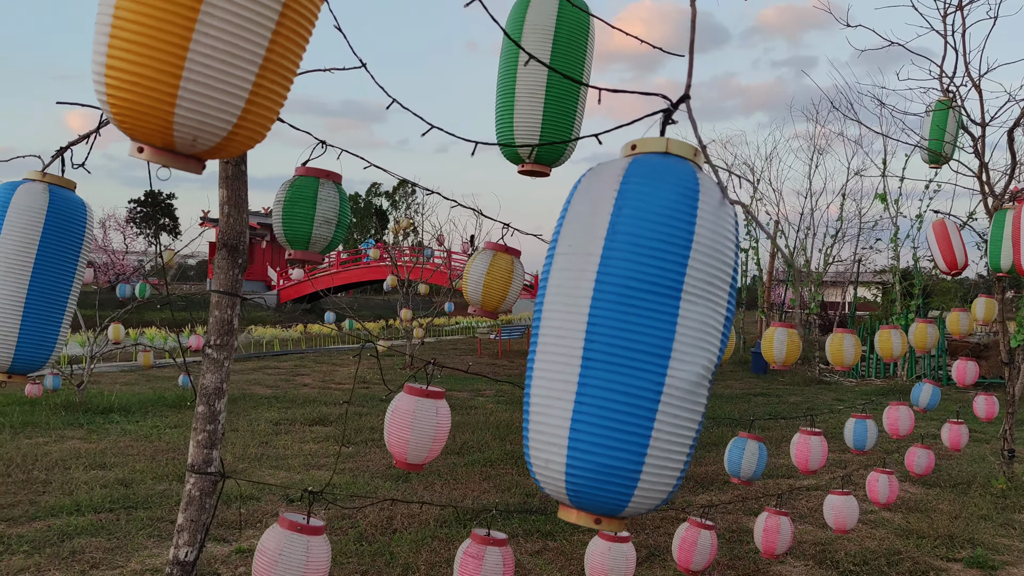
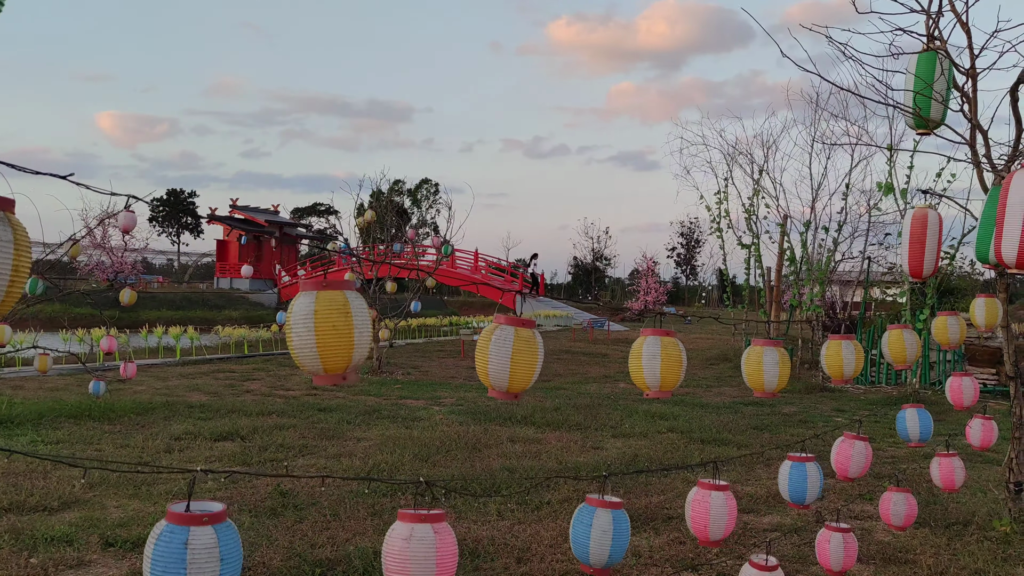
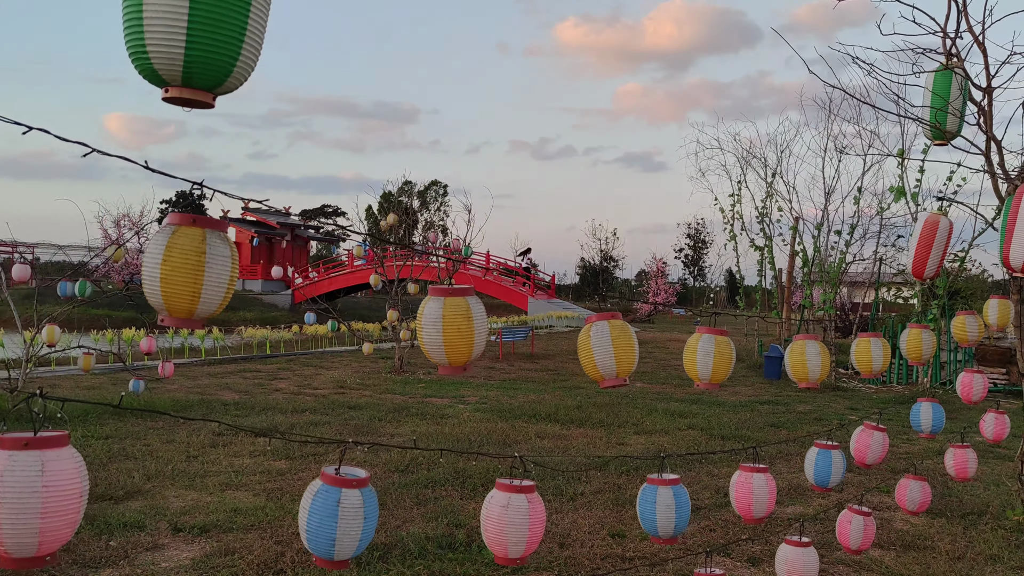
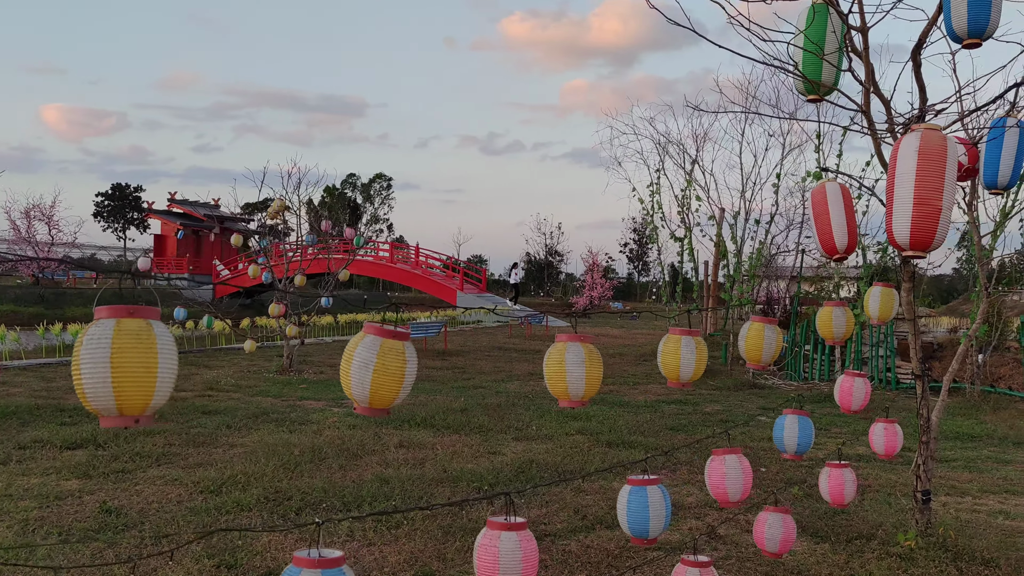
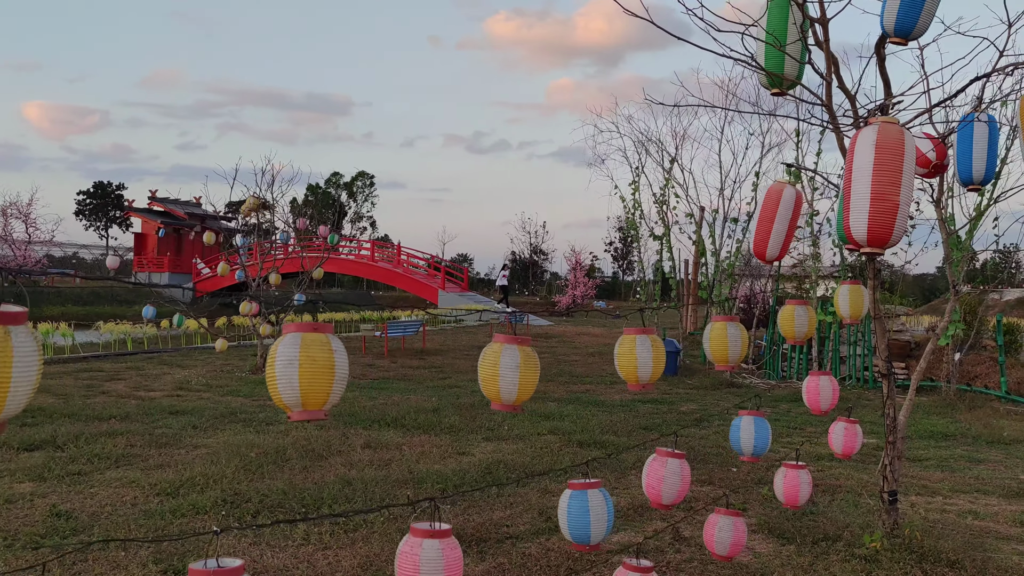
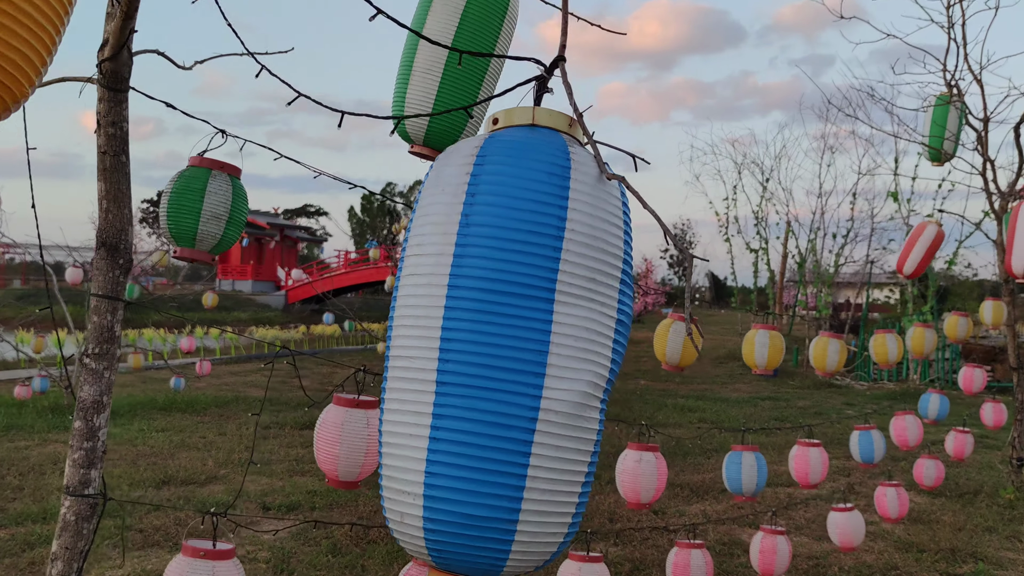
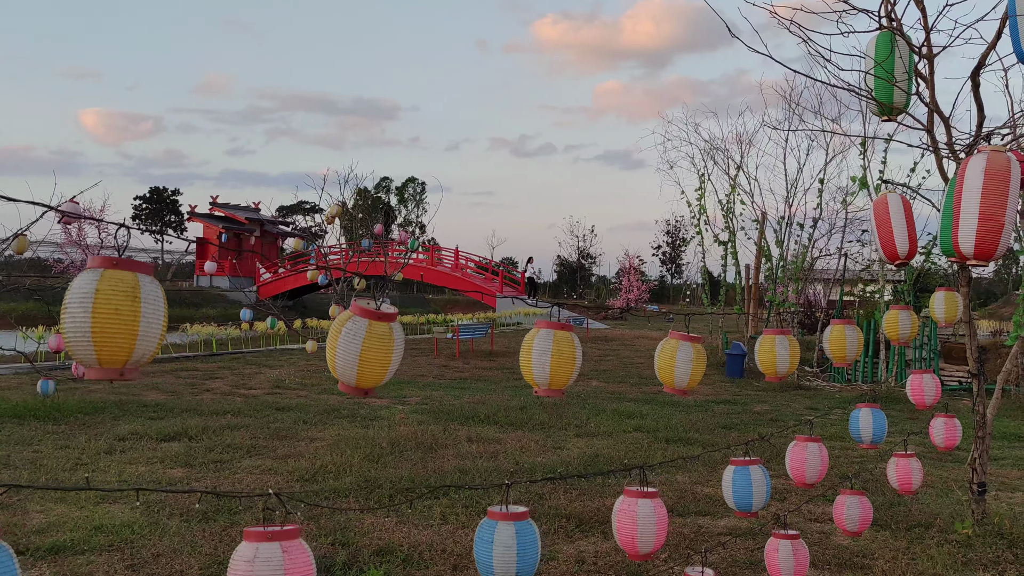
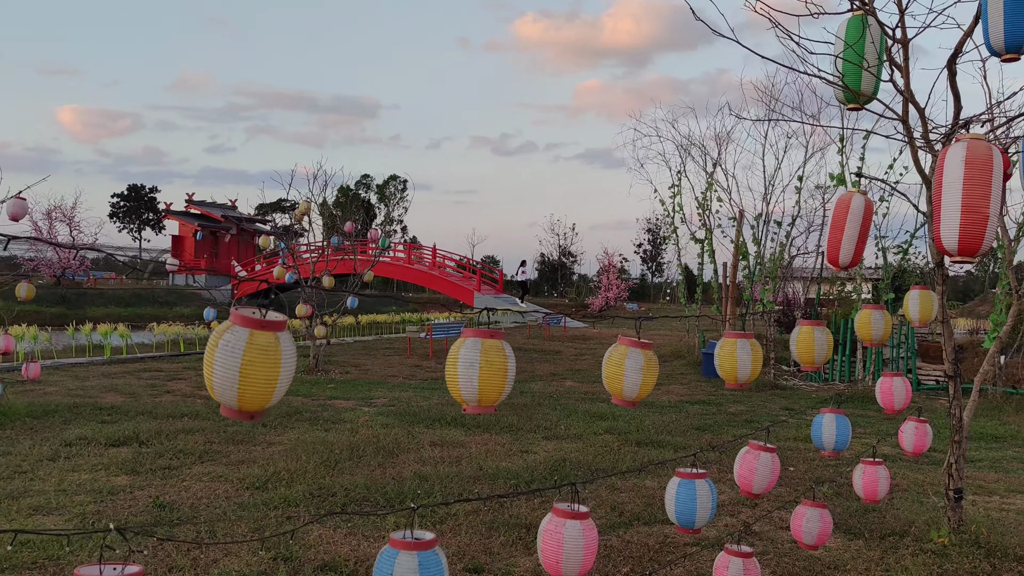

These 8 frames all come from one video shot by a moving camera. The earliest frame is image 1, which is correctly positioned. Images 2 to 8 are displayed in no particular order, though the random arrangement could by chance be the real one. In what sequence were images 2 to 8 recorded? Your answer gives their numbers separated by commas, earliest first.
6, 3, 2, 7, 8, 4, 5
